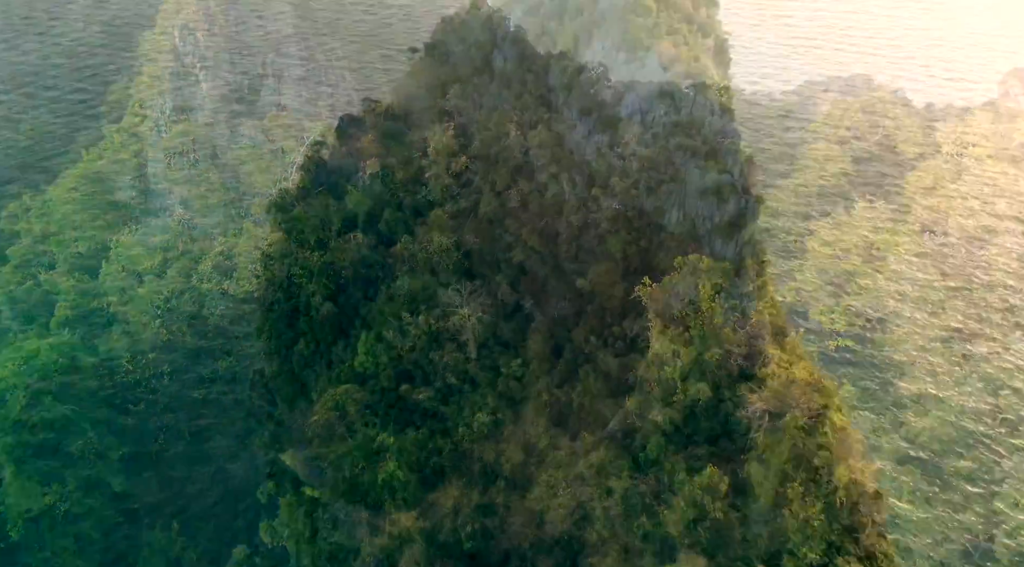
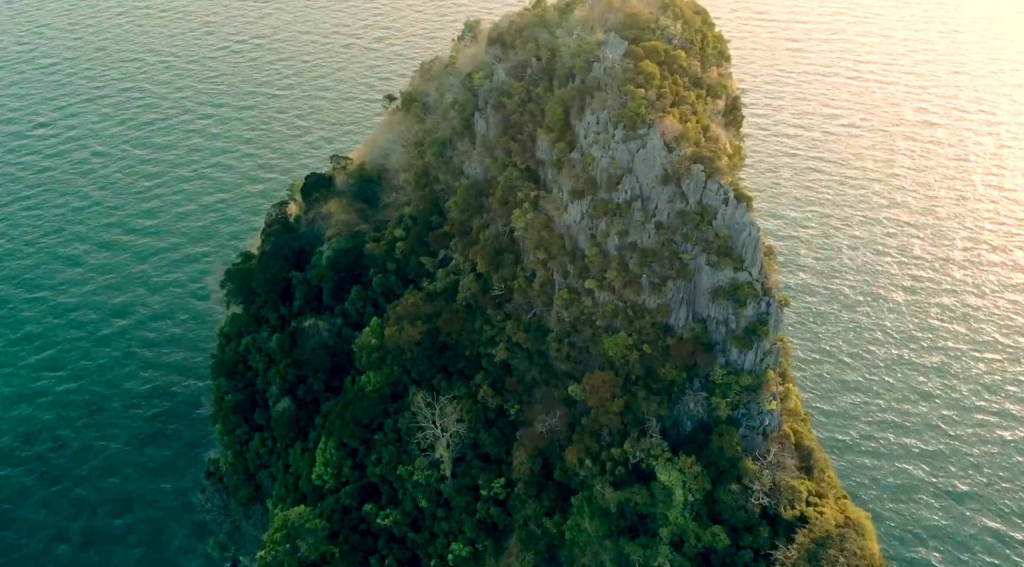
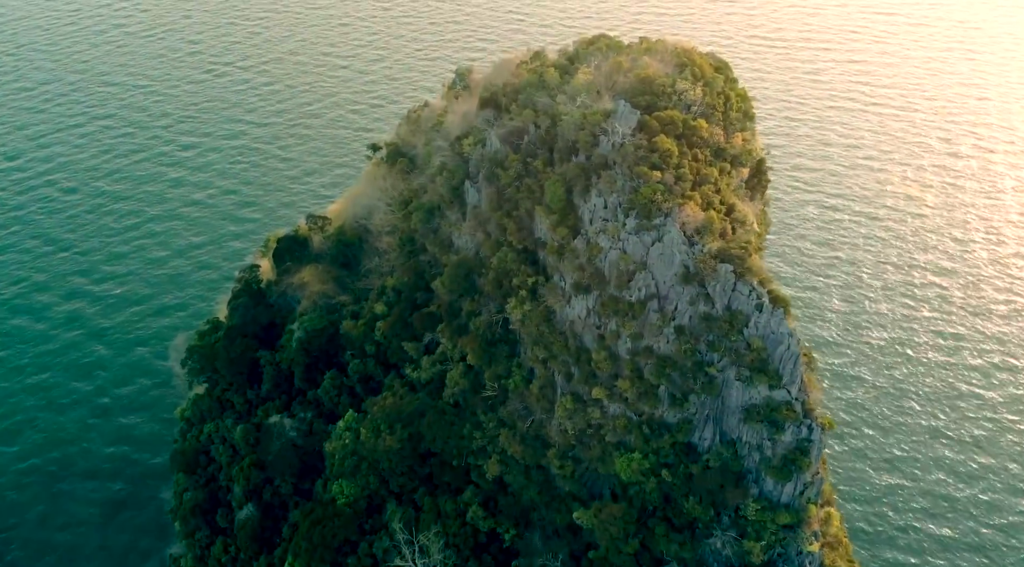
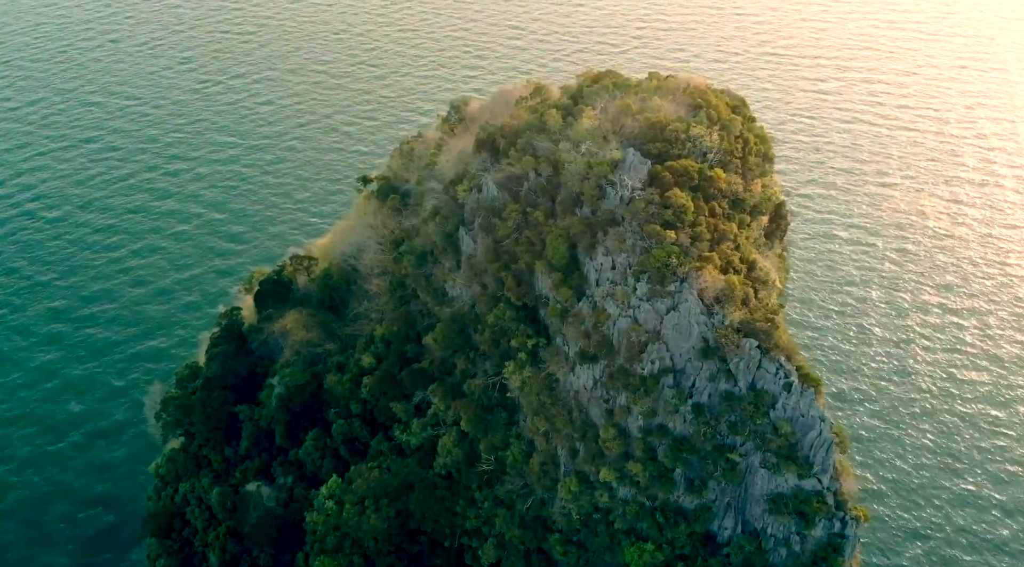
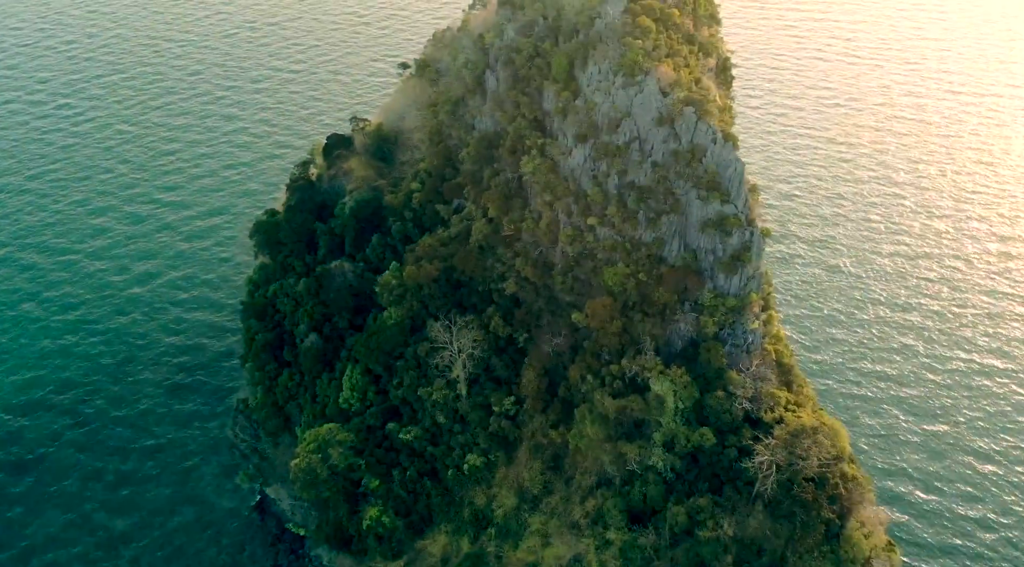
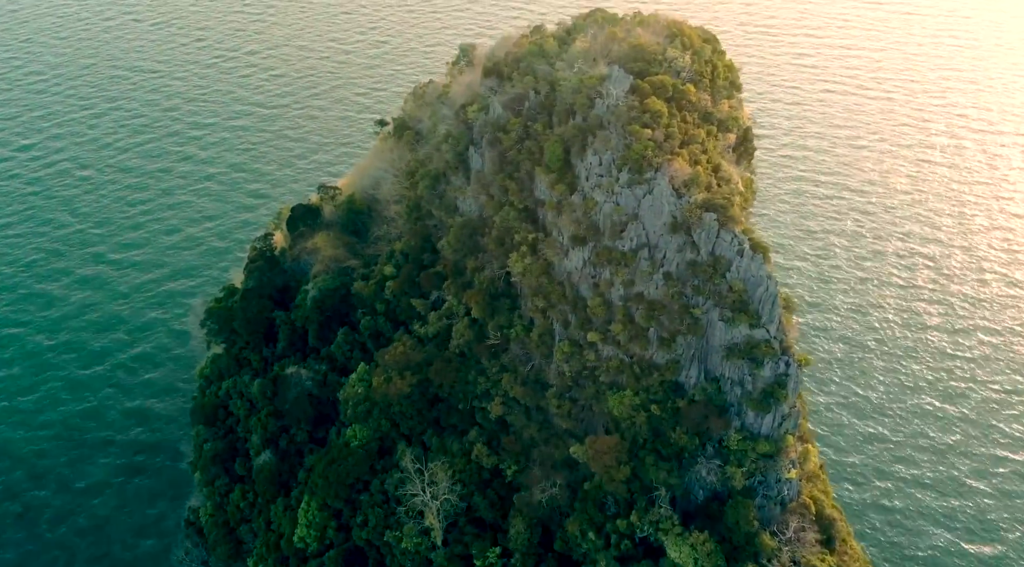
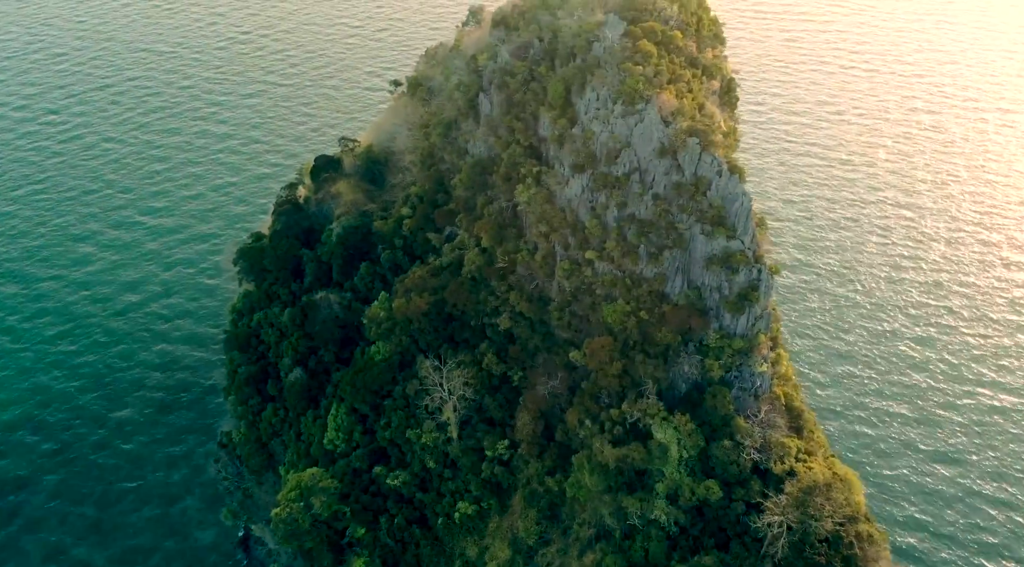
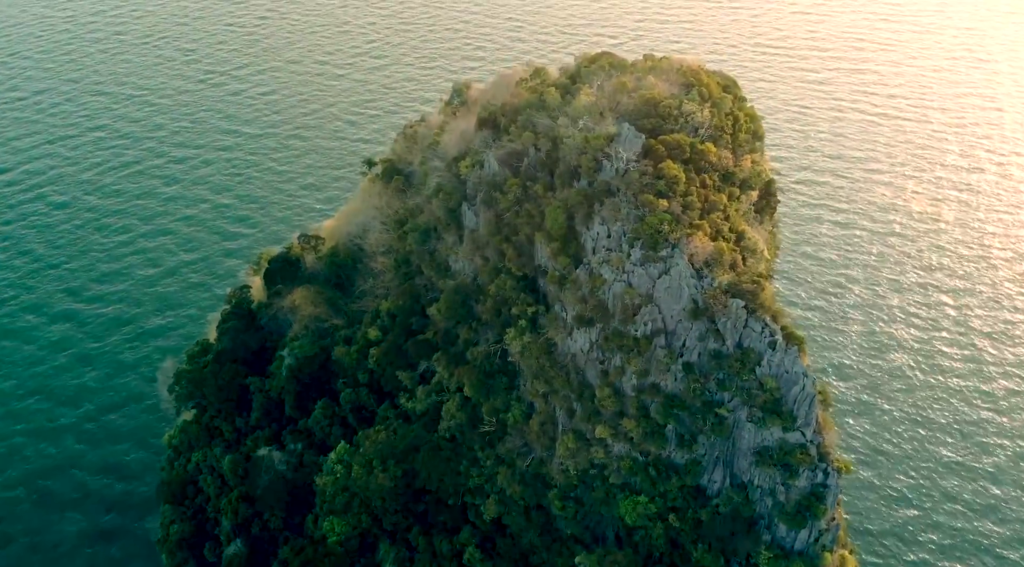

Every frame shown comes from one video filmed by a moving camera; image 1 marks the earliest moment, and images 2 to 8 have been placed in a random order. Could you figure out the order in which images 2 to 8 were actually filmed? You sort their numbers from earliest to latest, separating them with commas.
5, 7, 2, 6, 3, 8, 4
